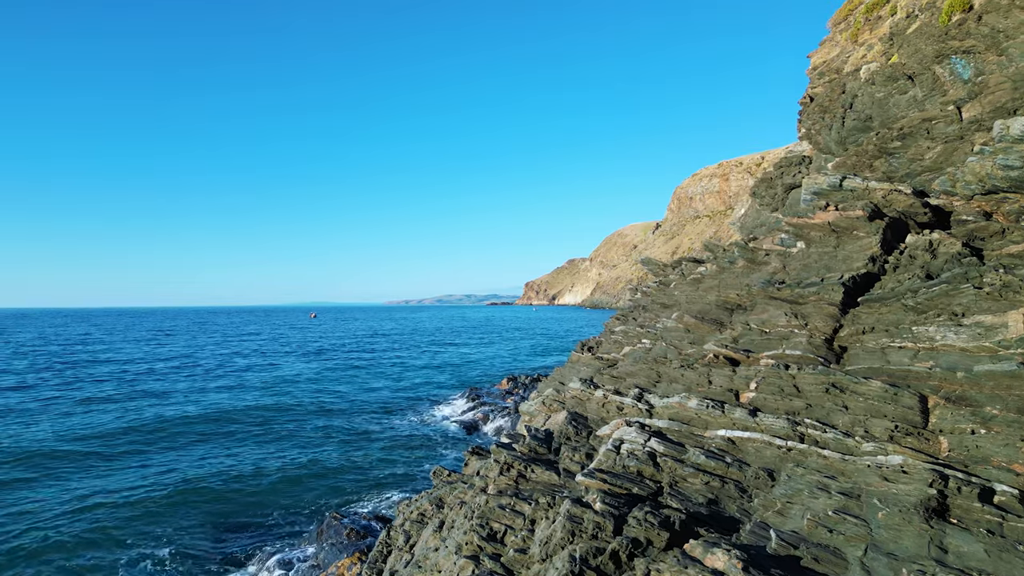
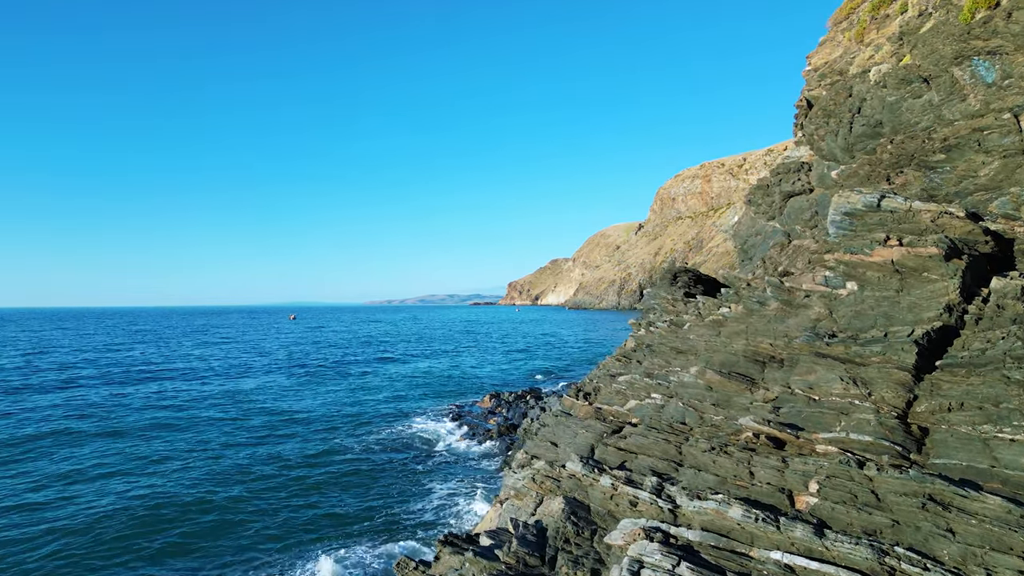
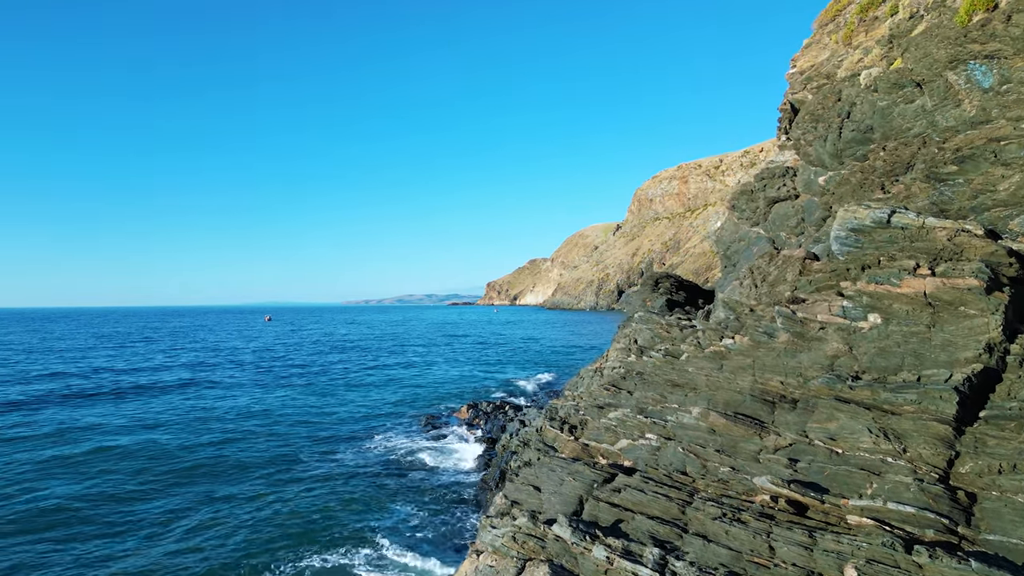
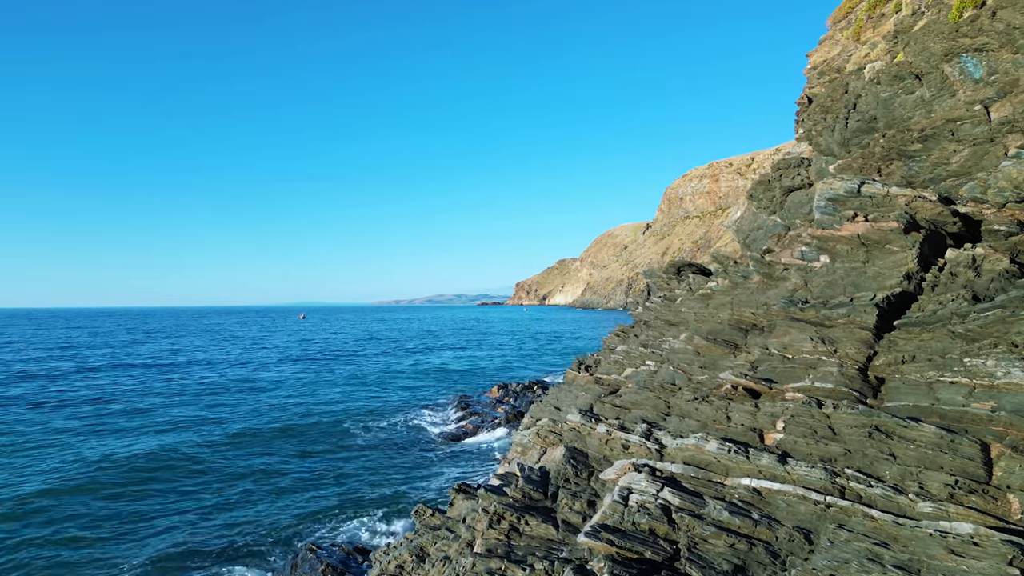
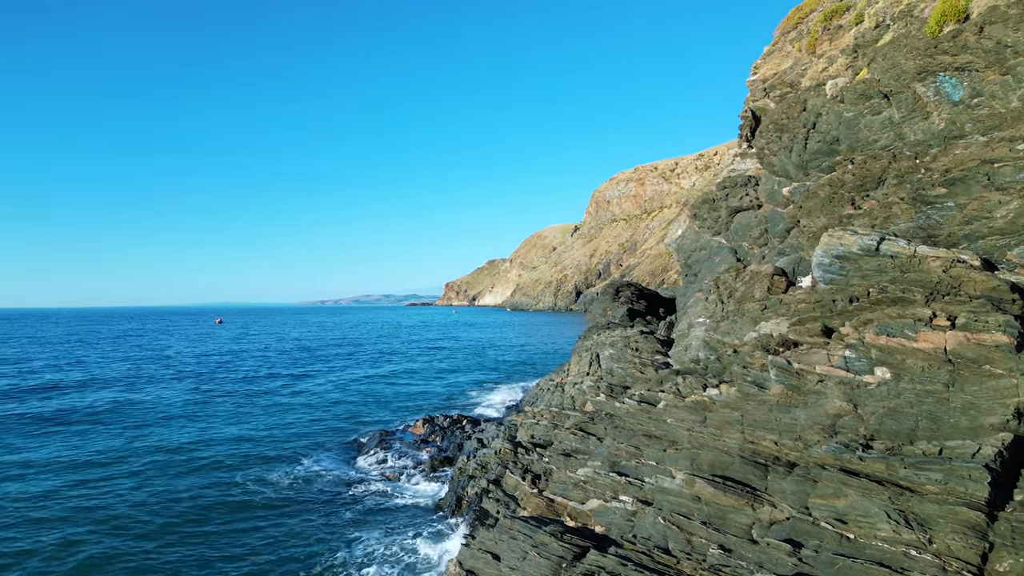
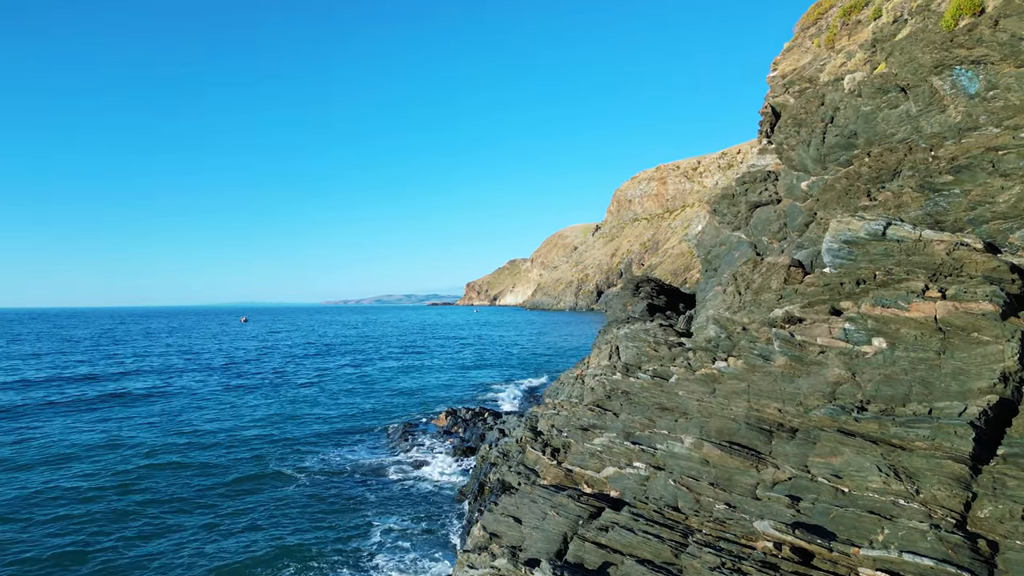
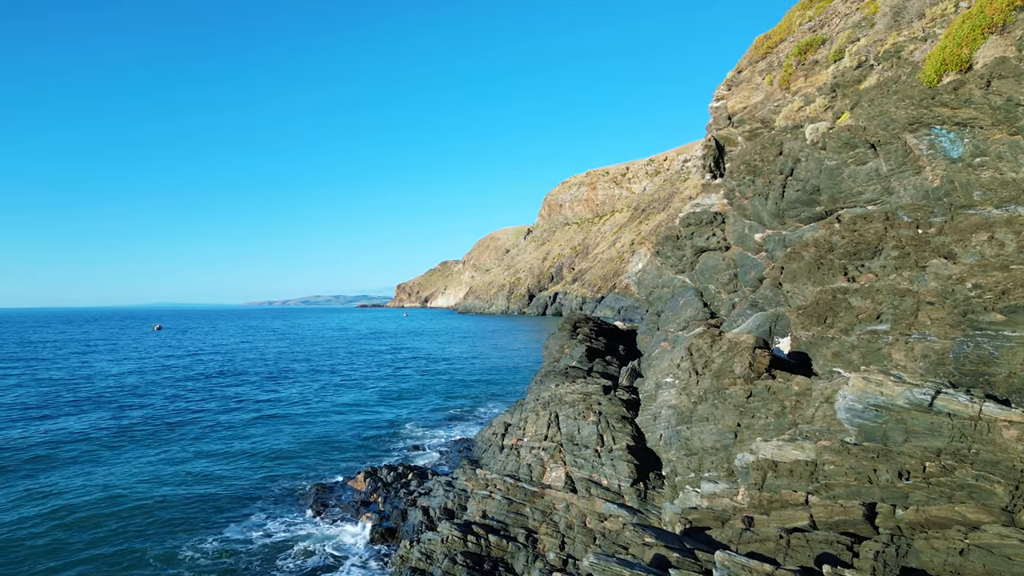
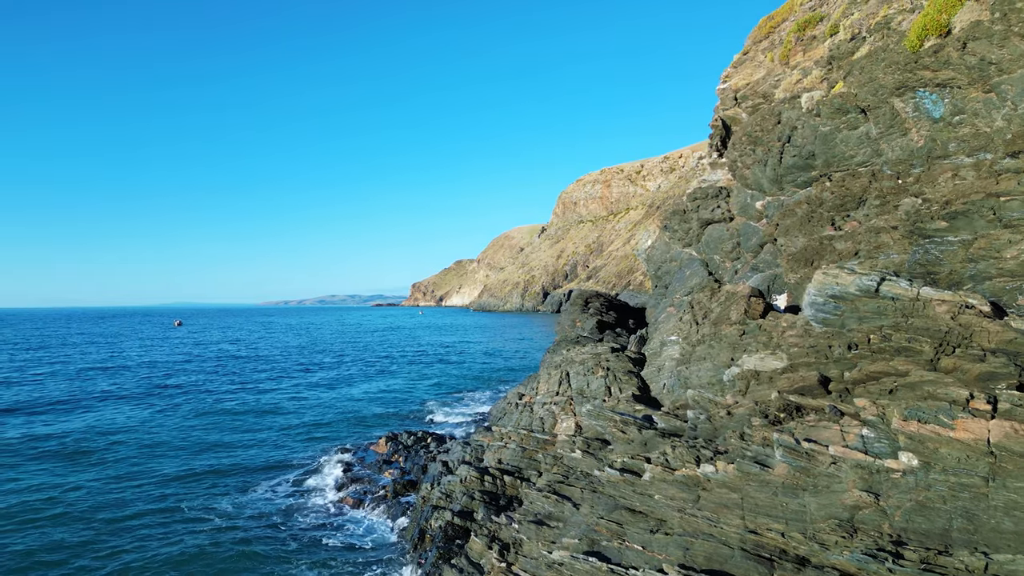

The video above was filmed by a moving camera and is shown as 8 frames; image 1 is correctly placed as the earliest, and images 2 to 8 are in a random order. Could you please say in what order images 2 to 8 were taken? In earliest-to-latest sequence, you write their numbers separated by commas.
4, 2, 3, 6, 5, 8, 7
